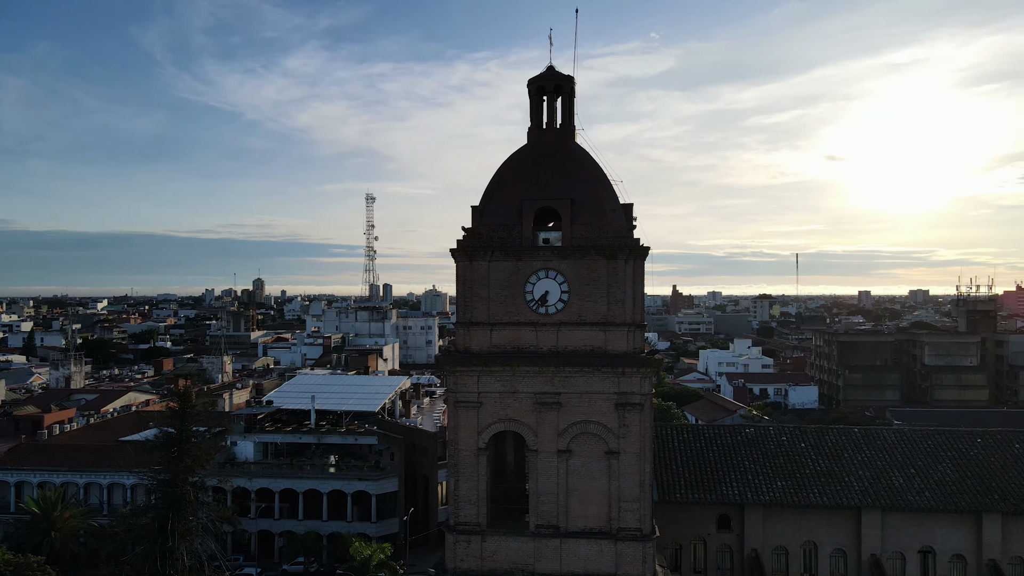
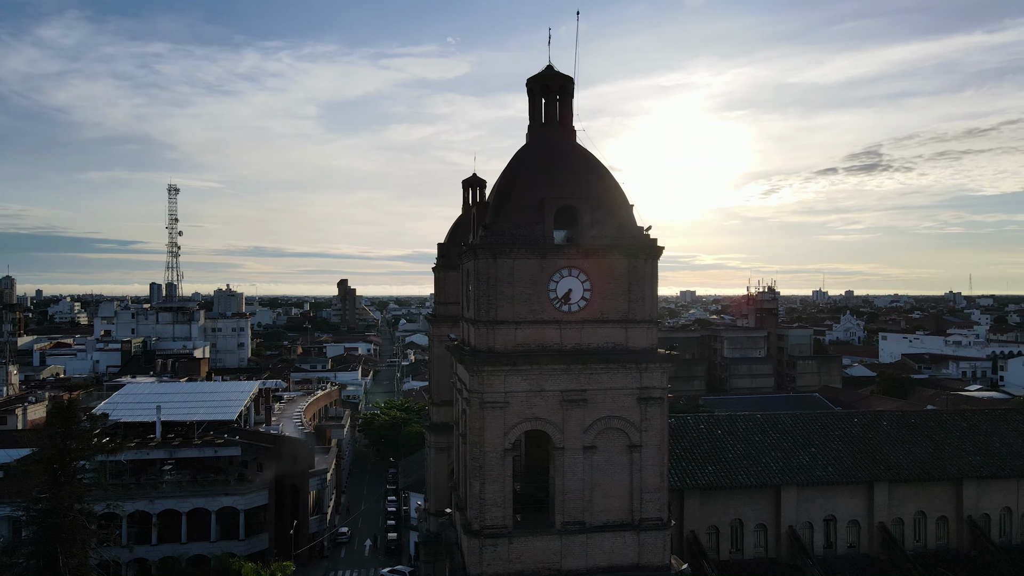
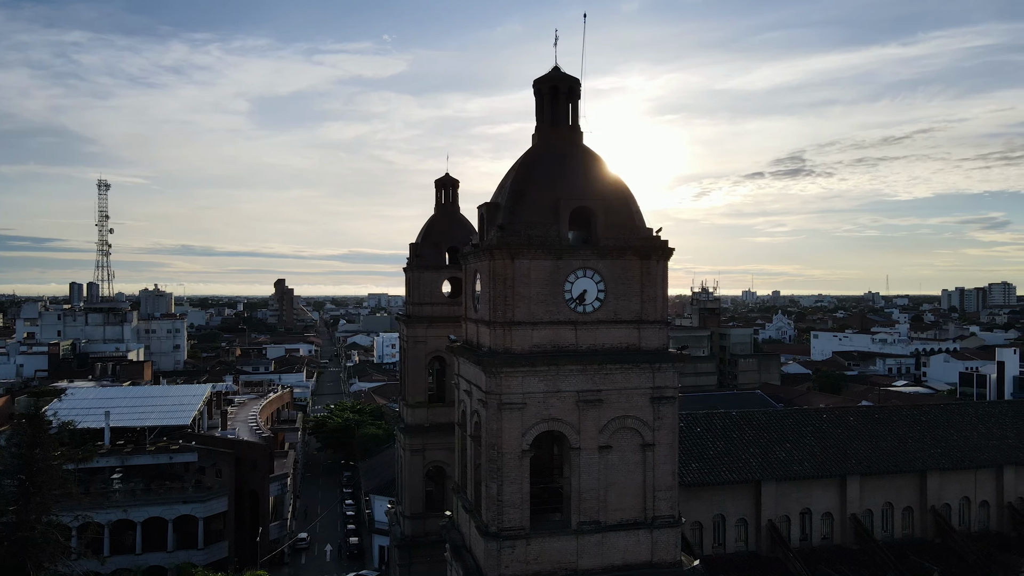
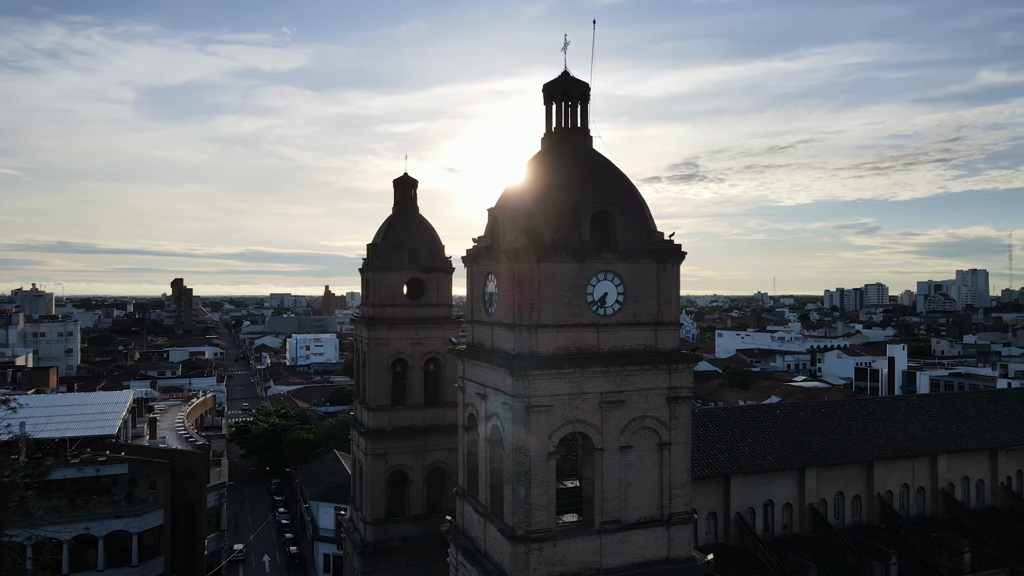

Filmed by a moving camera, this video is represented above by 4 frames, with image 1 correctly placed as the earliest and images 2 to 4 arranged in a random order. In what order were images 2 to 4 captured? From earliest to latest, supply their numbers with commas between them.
2, 3, 4
